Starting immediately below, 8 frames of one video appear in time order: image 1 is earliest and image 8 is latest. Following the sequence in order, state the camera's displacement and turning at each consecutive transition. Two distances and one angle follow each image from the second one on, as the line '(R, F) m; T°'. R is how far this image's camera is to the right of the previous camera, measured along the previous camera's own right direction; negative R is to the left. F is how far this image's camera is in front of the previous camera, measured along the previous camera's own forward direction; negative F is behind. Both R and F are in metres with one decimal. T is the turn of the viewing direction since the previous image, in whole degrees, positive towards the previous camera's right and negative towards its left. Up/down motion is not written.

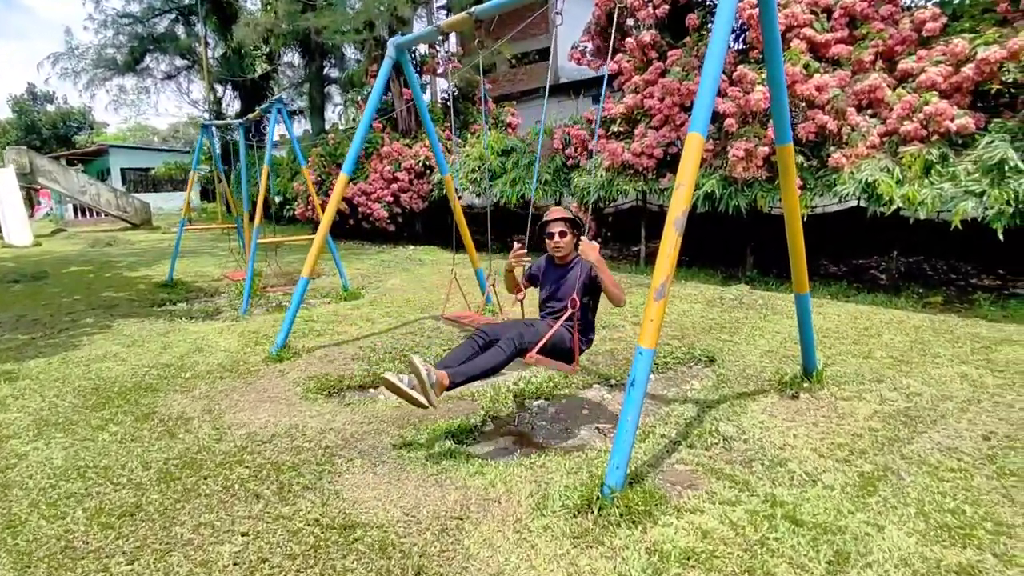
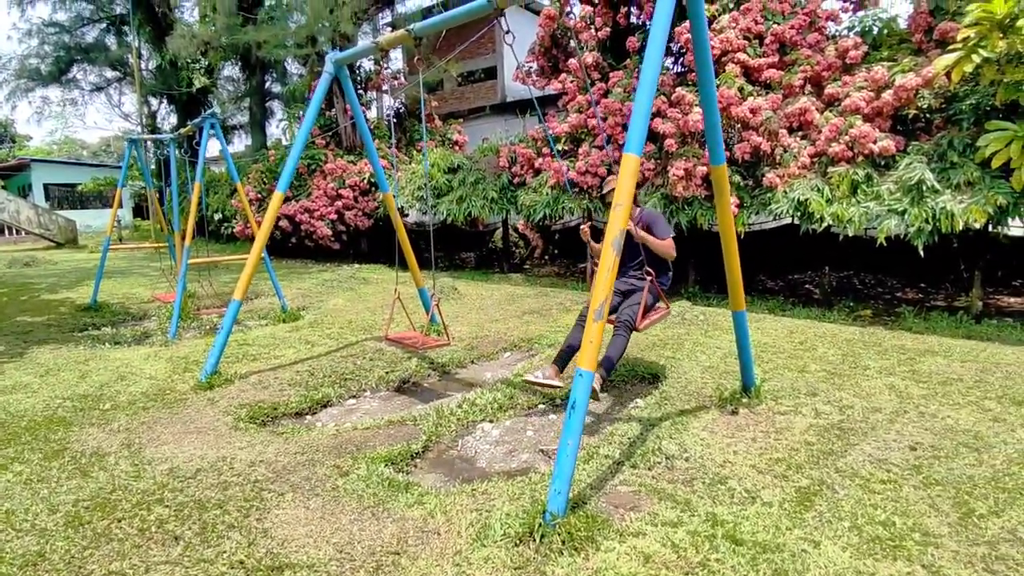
(0.0, 0.0) m; +5°
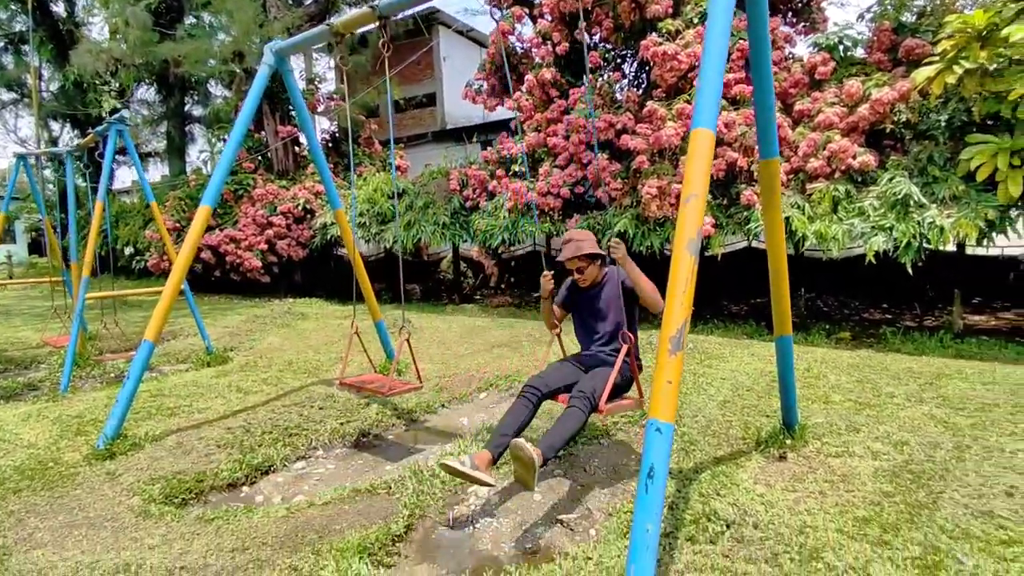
(-0.3, +0.6) m; +6°
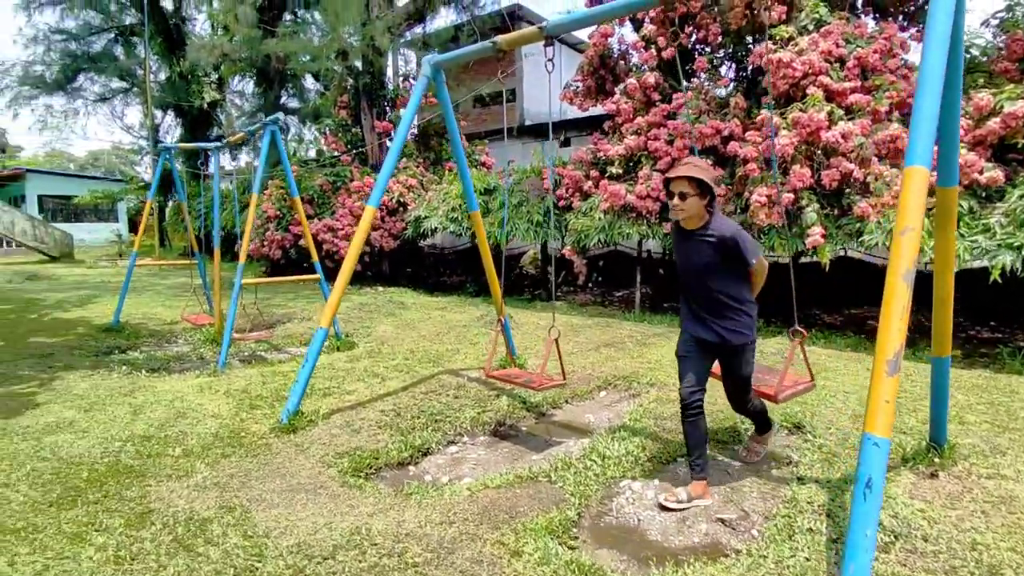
(-0.5, -0.2) m; -5°
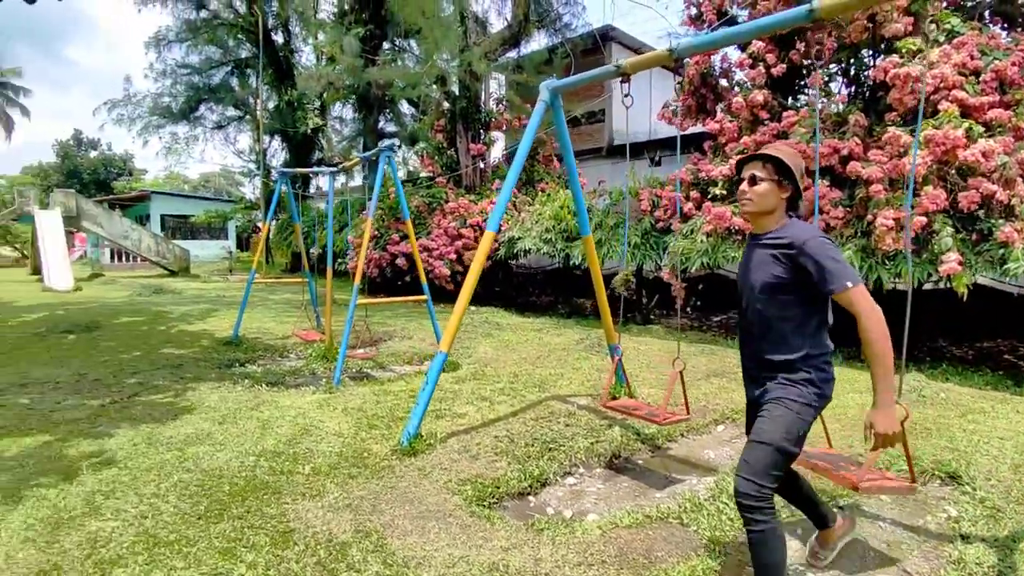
(-0.2, 0.0) m; -7°
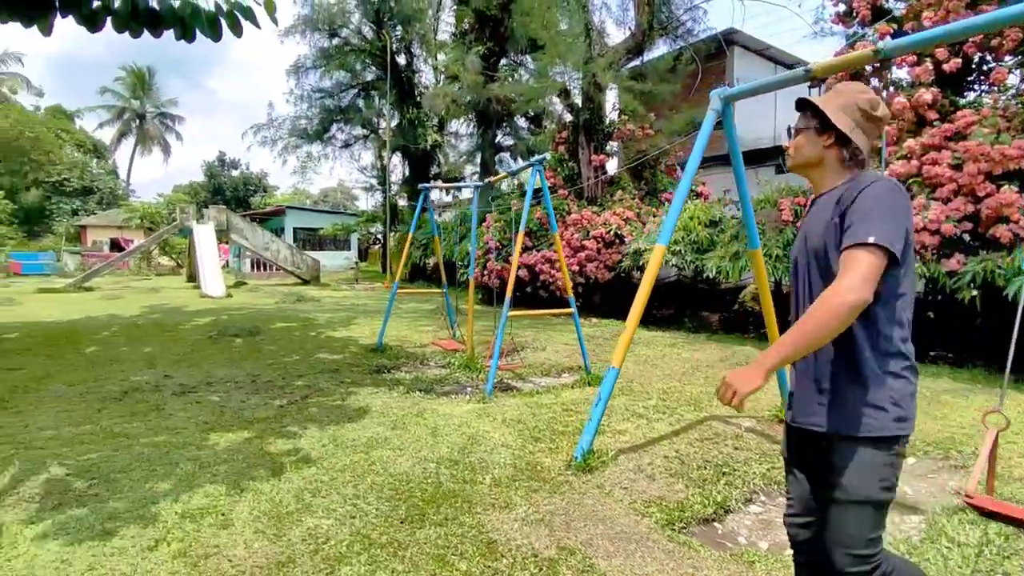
(-0.4, 0.0) m; -9°
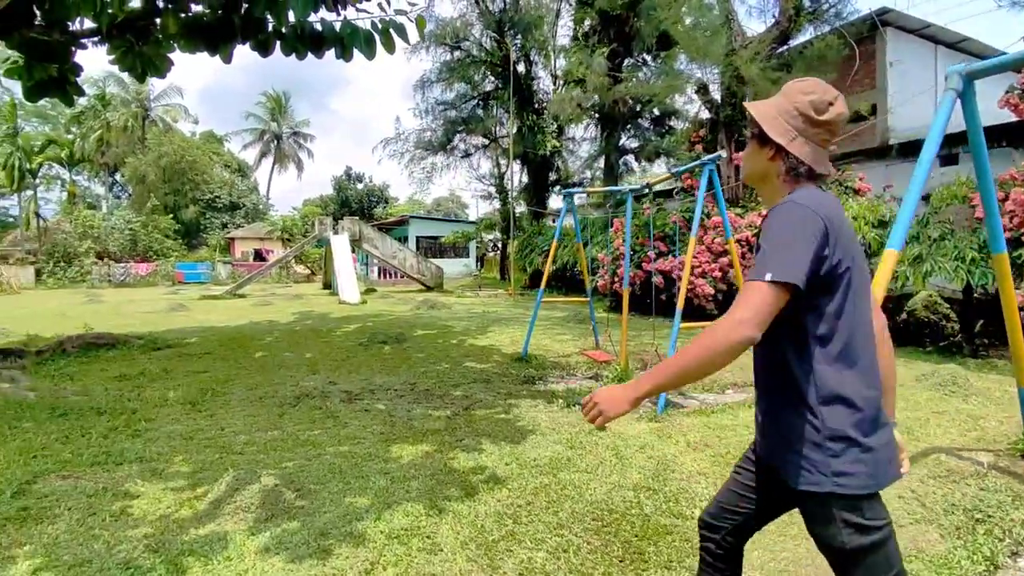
(-0.4, +0.2) m; -10°
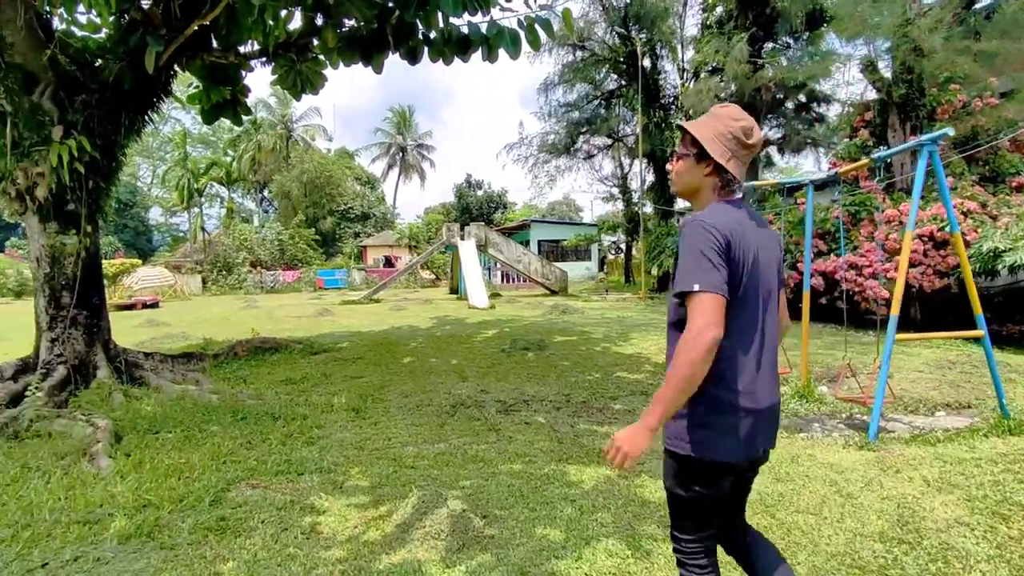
(-0.4, +0.3) m; -11°
